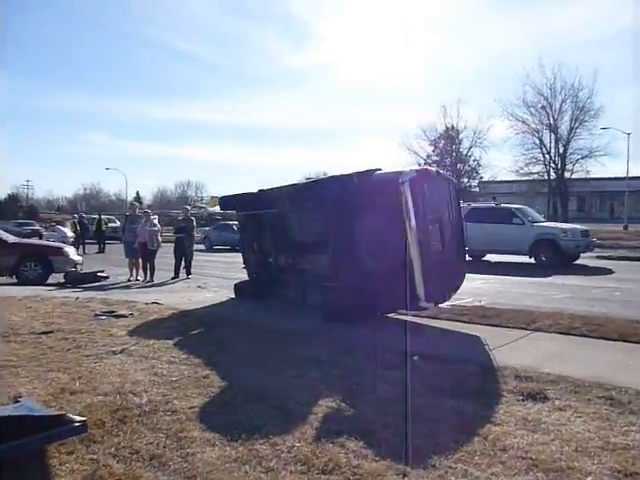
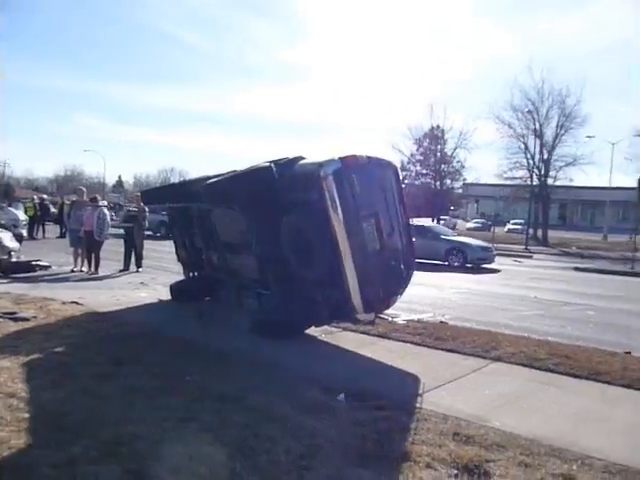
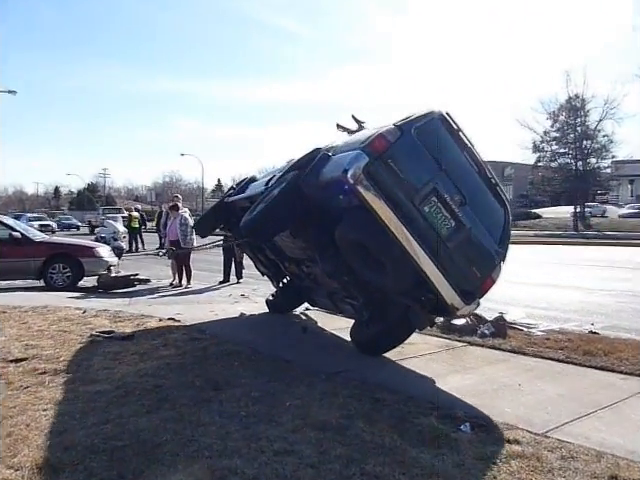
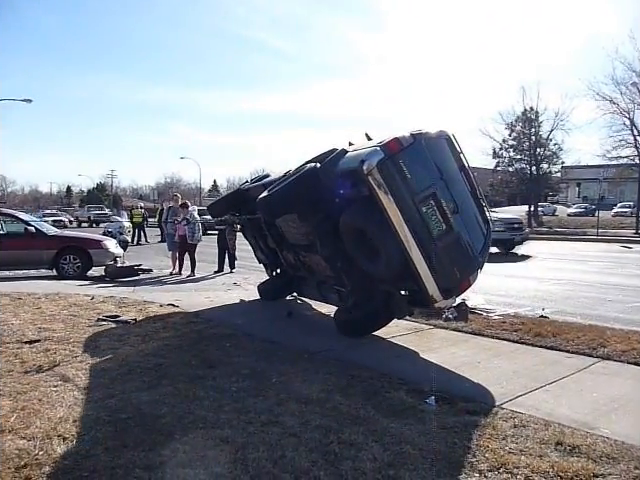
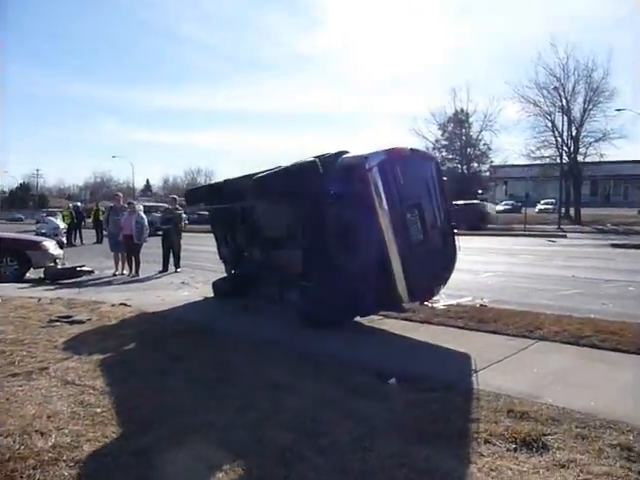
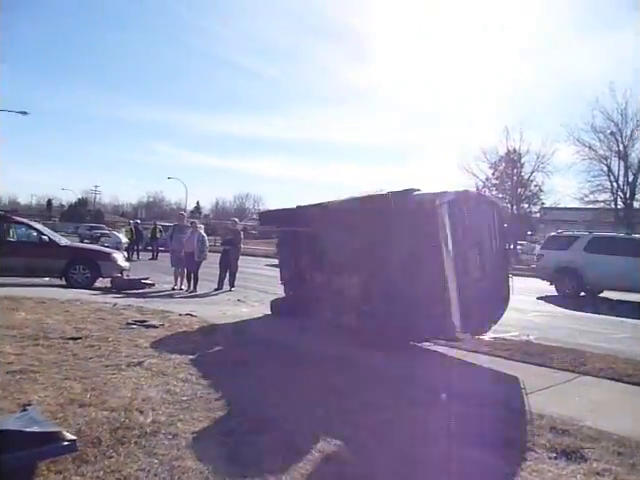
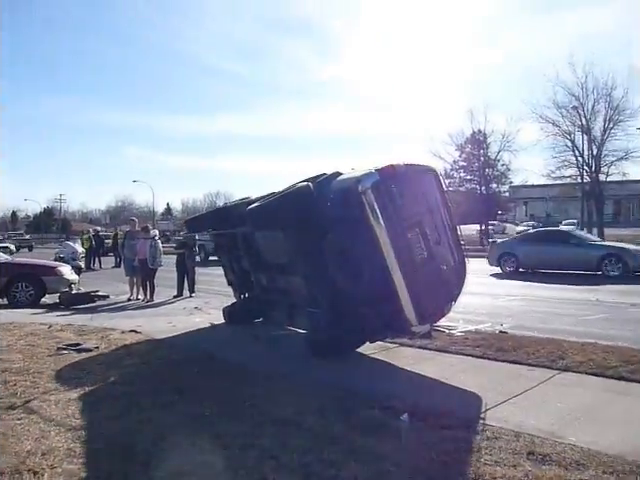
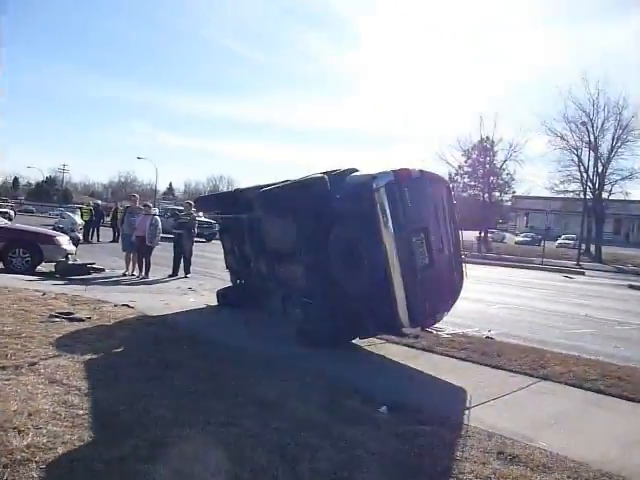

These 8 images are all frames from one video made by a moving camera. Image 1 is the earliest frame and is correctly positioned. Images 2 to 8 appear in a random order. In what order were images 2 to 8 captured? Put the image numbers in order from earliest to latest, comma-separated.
6, 5, 8, 2, 7, 4, 3
